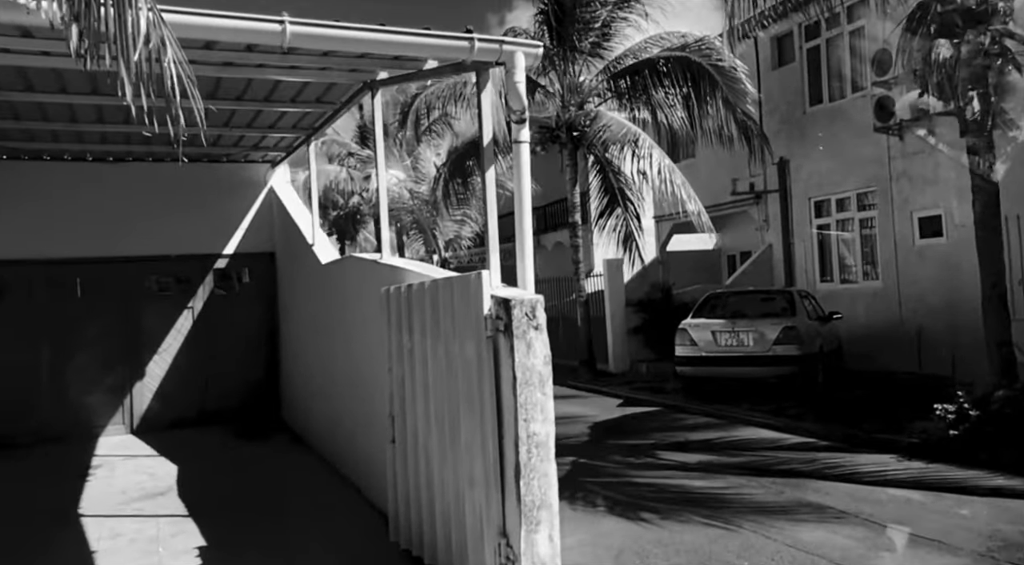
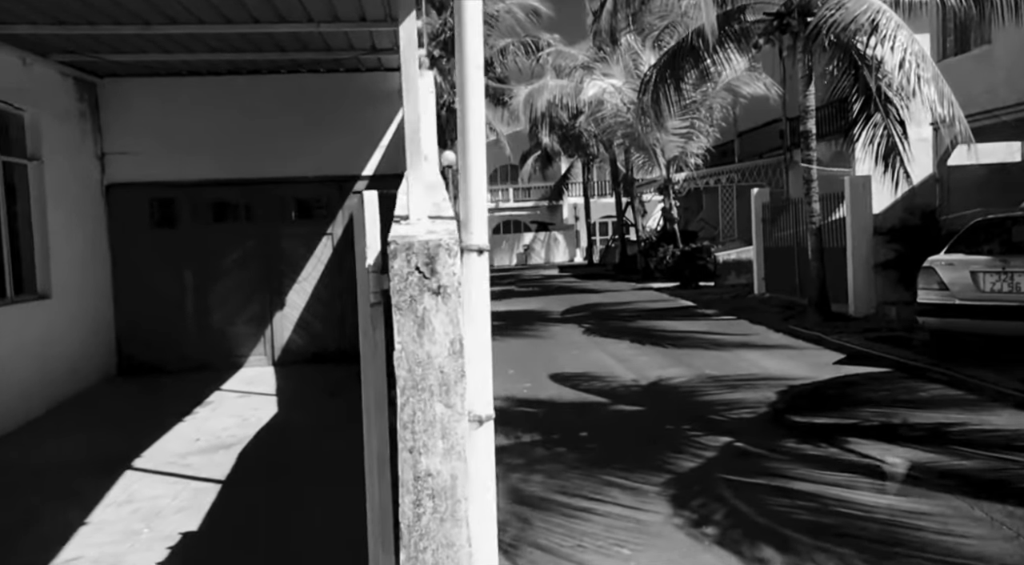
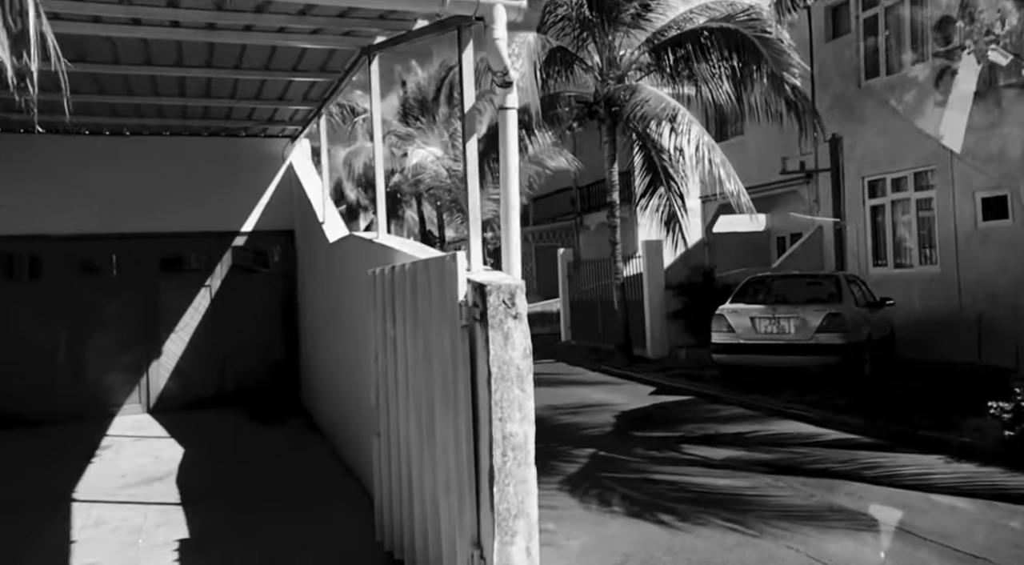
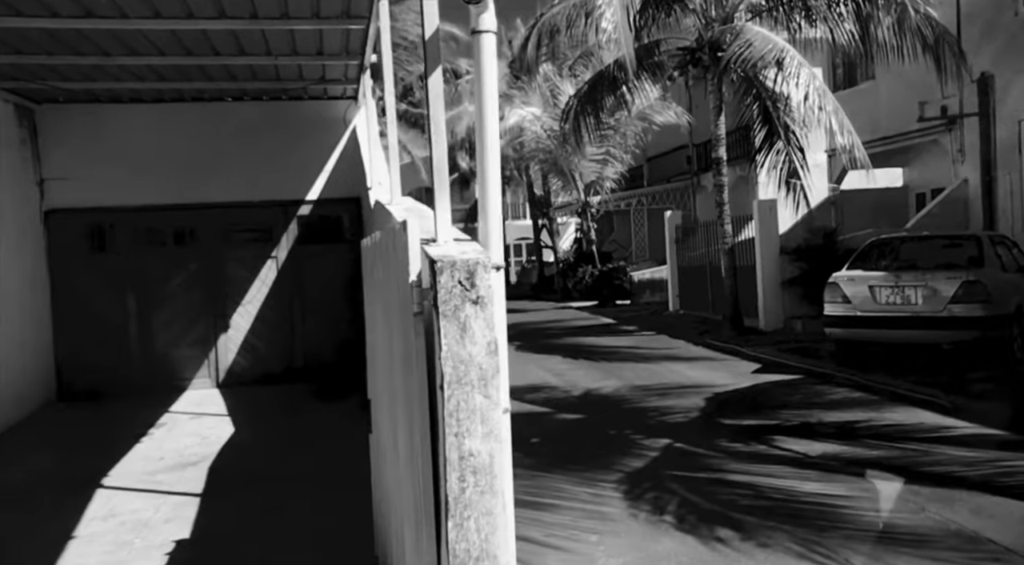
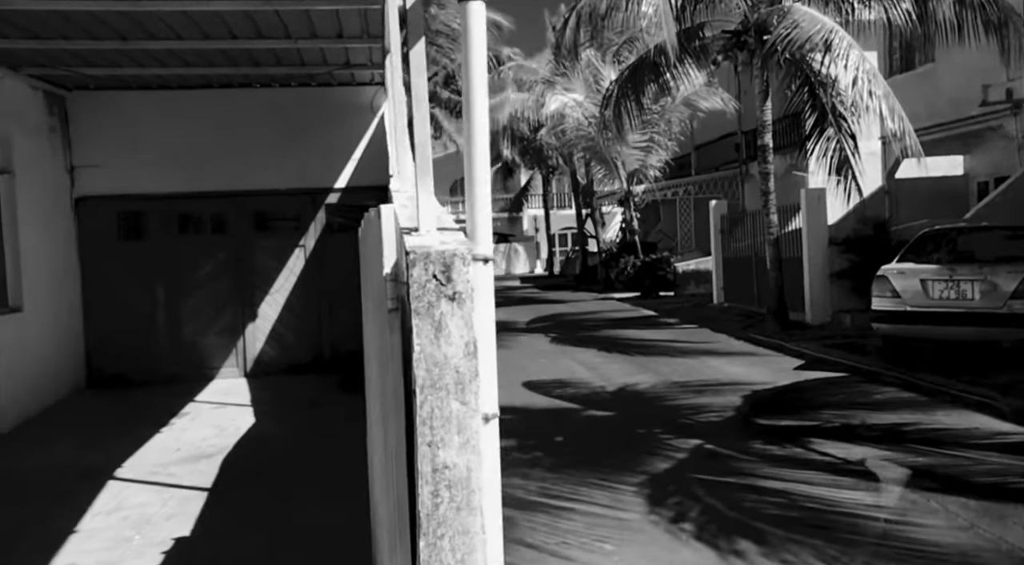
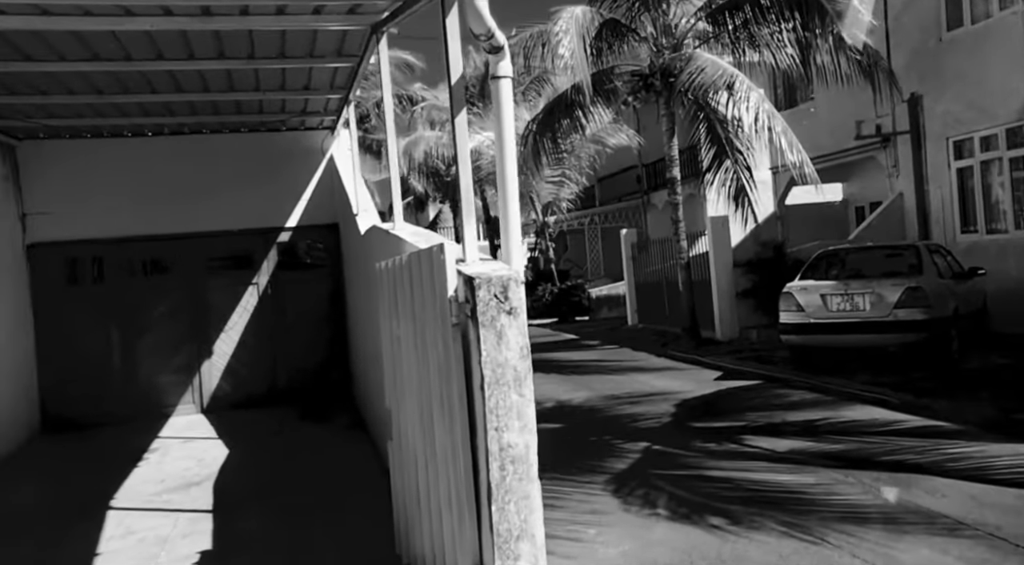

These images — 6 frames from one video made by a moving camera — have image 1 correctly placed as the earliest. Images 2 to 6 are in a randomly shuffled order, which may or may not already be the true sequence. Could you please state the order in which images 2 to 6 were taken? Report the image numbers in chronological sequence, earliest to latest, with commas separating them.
3, 6, 4, 5, 2
